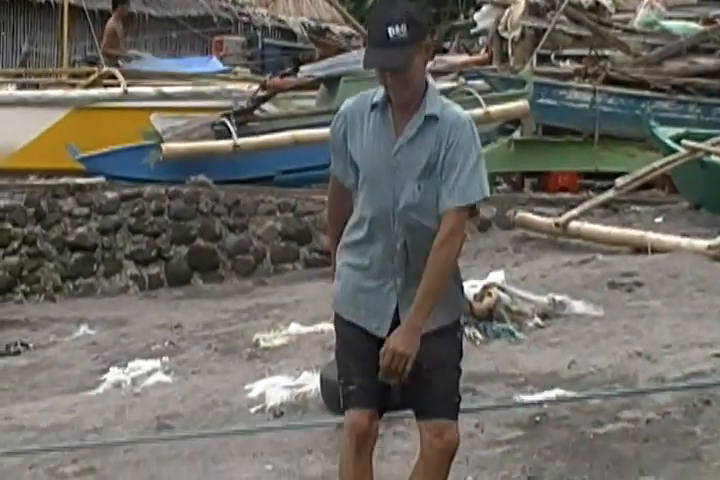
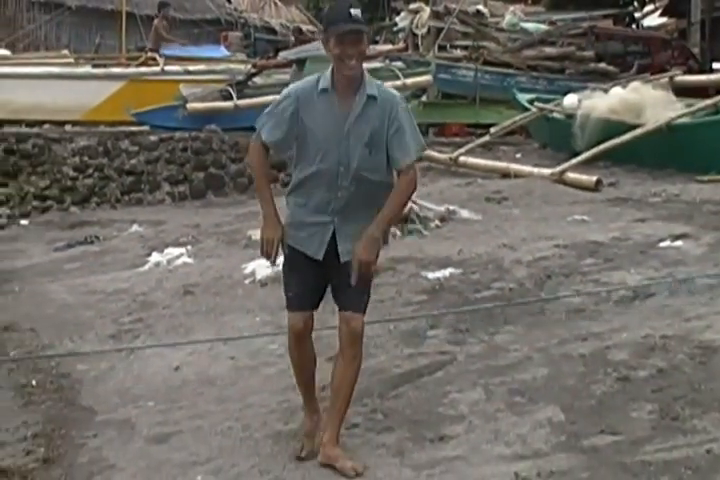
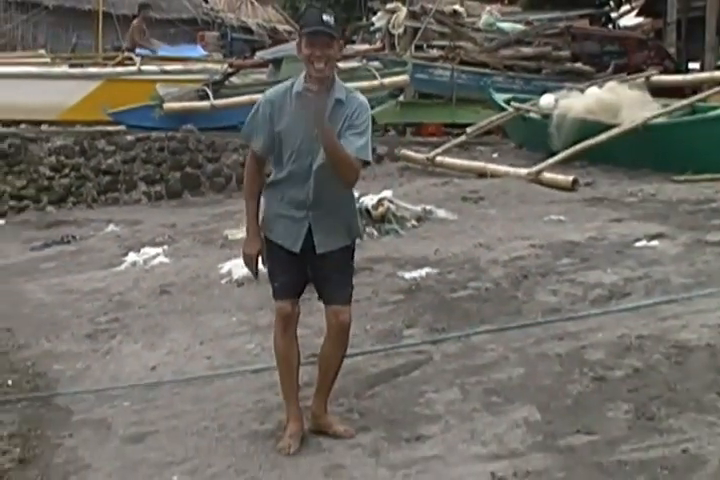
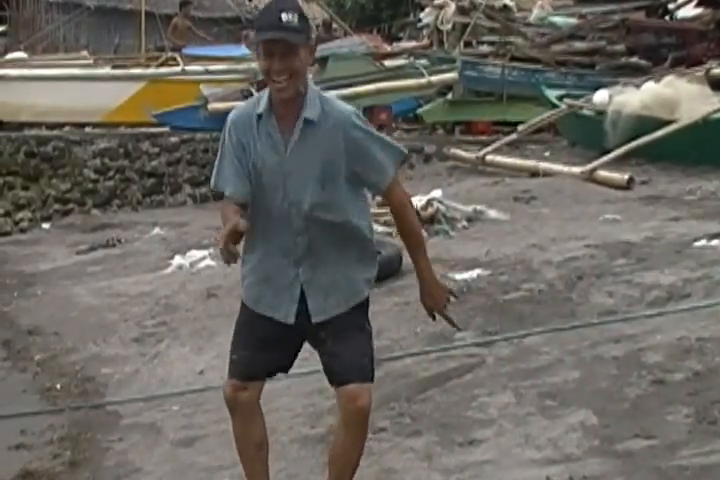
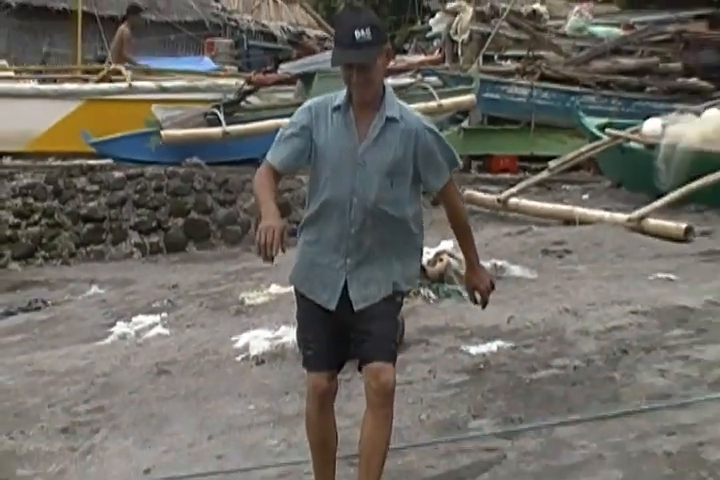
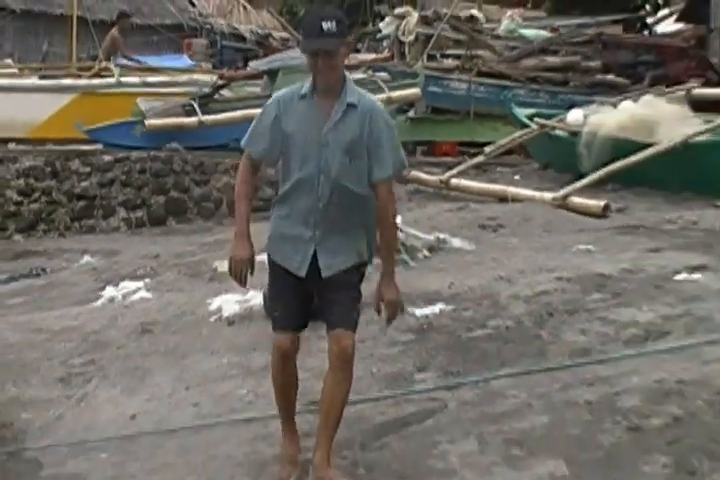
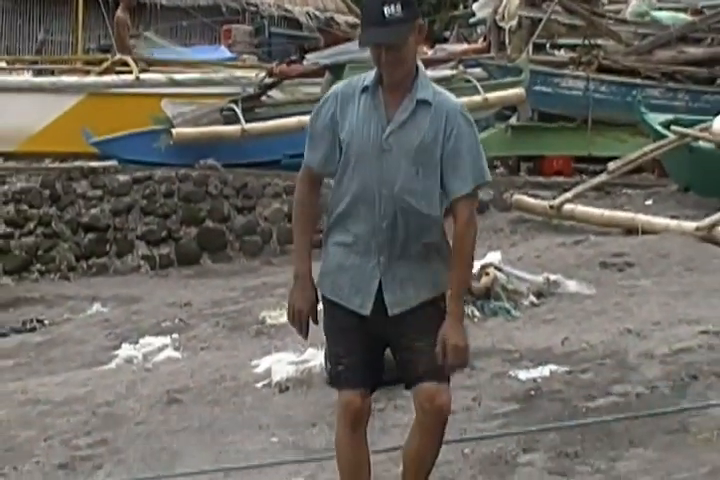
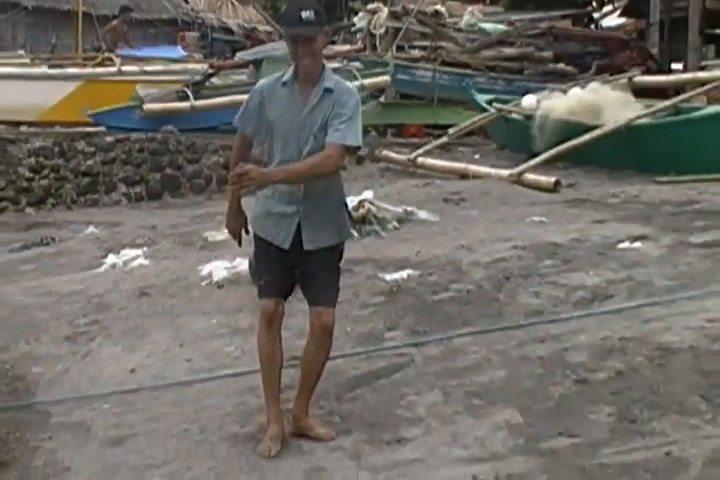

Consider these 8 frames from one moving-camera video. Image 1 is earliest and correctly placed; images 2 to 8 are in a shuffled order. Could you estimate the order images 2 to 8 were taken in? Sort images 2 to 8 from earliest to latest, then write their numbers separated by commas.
7, 5, 6, 8, 3, 2, 4
